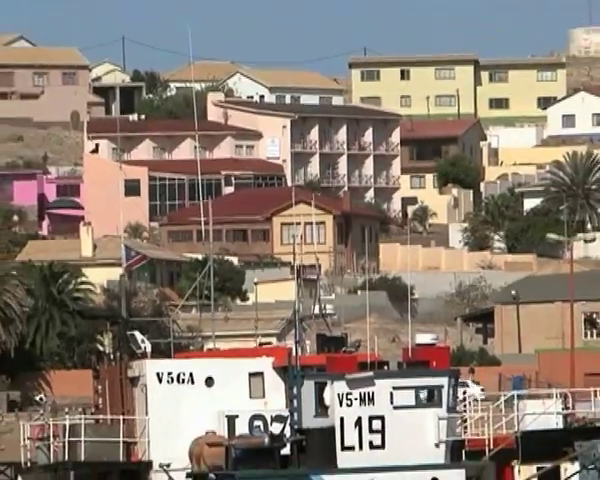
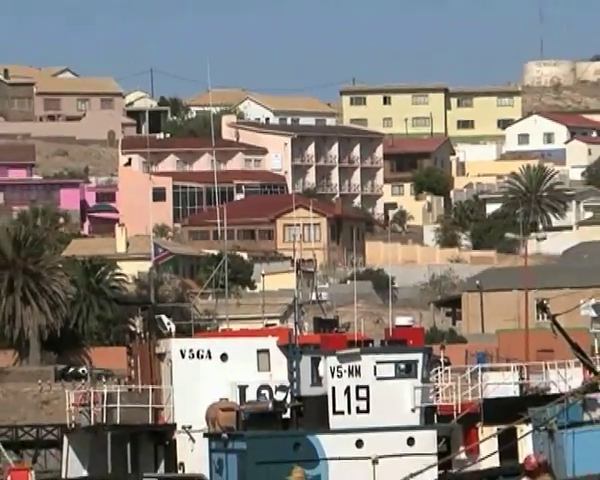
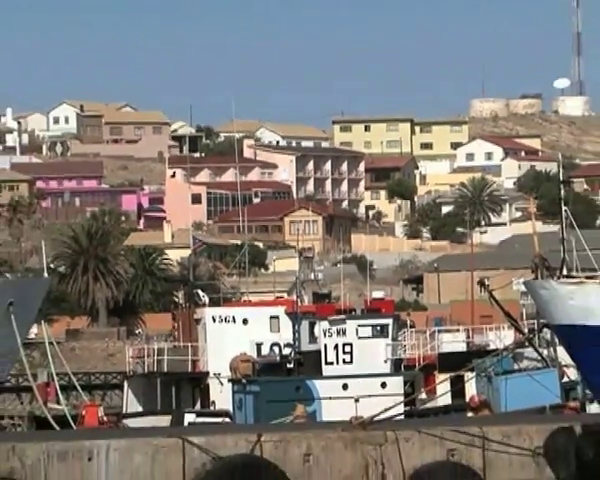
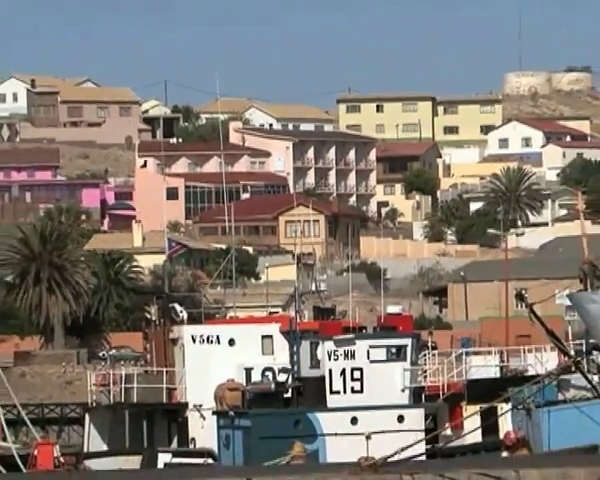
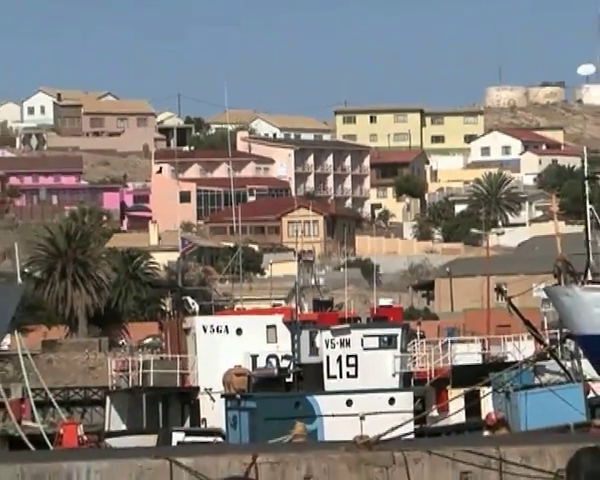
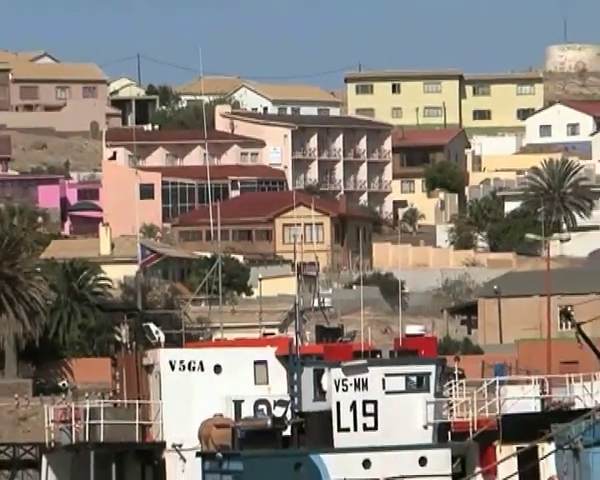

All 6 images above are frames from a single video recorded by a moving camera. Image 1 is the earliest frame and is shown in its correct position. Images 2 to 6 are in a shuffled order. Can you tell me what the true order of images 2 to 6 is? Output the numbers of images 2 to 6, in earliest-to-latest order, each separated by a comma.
6, 2, 4, 5, 3
